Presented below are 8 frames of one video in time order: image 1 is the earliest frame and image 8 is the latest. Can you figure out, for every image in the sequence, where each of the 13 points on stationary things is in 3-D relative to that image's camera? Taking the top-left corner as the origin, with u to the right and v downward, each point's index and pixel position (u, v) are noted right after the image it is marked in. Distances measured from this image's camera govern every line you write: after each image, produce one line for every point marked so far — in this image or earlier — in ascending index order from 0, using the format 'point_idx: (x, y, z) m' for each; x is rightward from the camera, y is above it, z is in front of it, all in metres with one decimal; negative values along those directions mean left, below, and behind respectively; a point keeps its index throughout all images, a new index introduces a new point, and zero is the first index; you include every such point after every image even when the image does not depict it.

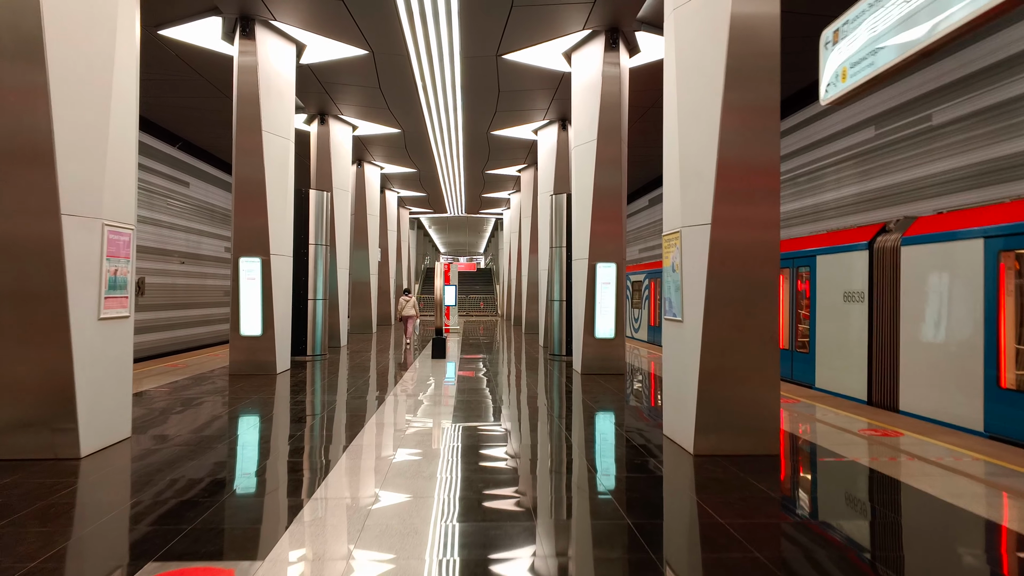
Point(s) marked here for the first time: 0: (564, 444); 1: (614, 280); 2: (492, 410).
0: (+0.5, -1.4, +5.7) m
1: (+1.5, +0.1, +9.0) m
2: (-0.2, -1.4, +7.5) m
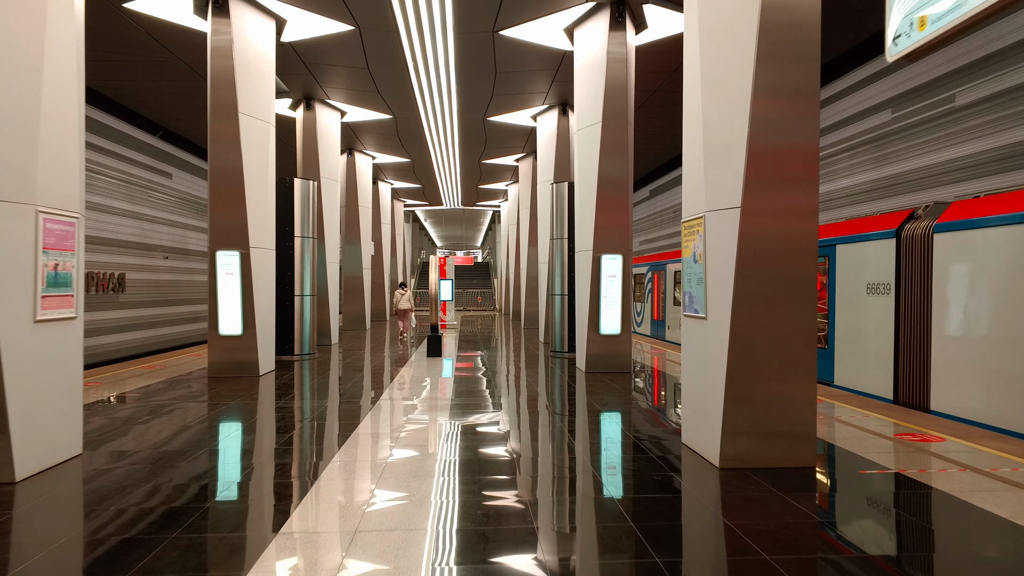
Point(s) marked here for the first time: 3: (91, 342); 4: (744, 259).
0: (+0.5, -1.4, +5.2) m
1: (+1.5, +0.2, +8.4) m
2: (-0.2, -1.4, +7.0) m
3: (-7.6, -1.0, +11.4) m
4: (+1.4, +0.2, +3.8) m
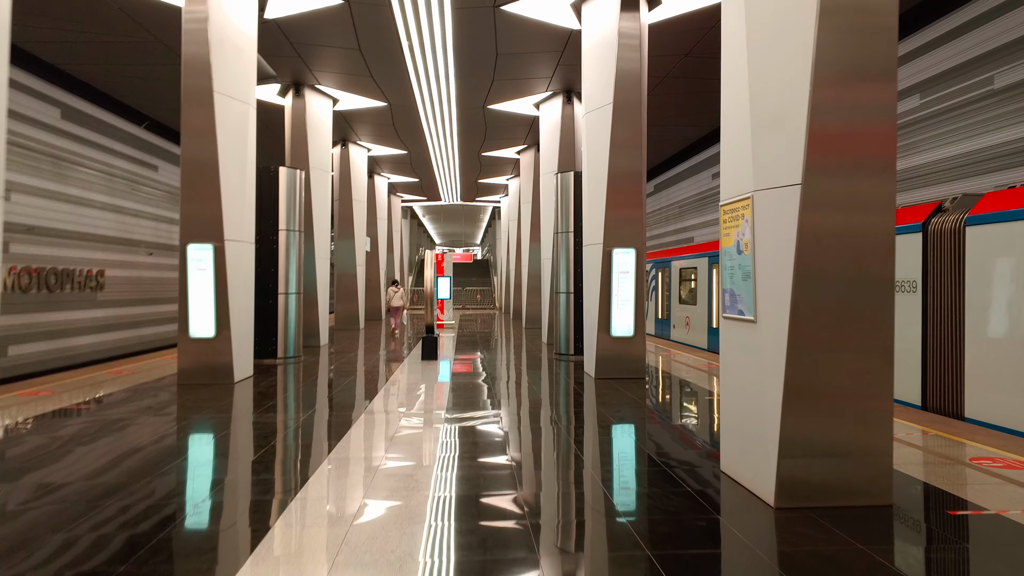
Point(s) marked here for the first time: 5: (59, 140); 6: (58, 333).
0: (+0.5, -1.3, +4.5) m
1: (+1.5, +0.2, +7.7) m
2: (-0.2, -1.3, +6.2) m
3: (-7.6, -0.9, +10.7) m
4: (+1.5, +0.2, +3.1) m
5: (-7.6, +2.5, +10.5) m
6: (-7.6, -0.7, +10.5) m
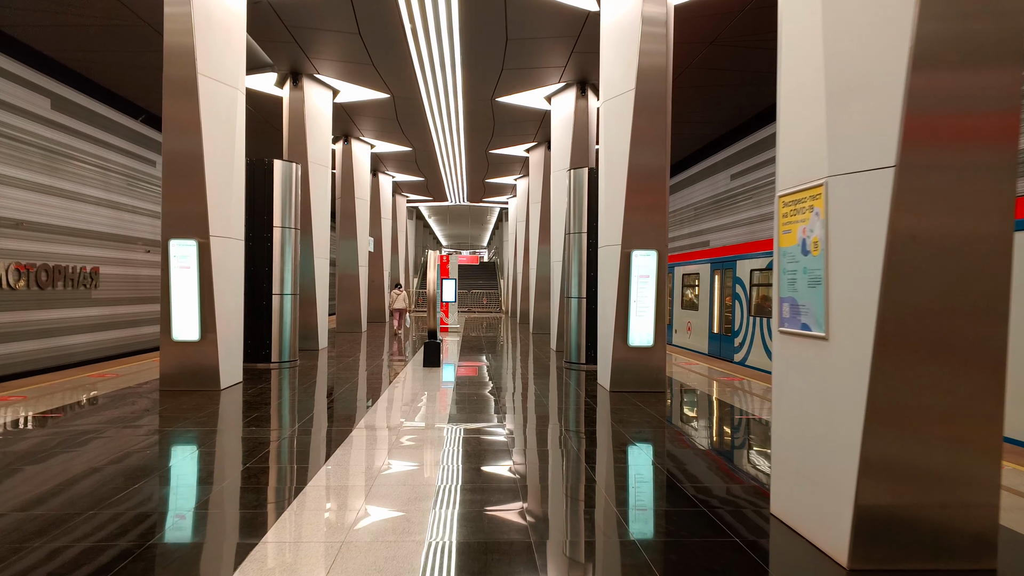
0: (+0.6, -1.4, +3.9) m
1: (+1.6, +0.2, +7.1) m
2: (-0.1, -1.4, +5.7) m
3: (-7.4, -0.9, +10.1) m
4: (+1.5, +0.2, +2.5) m
5: (-7.4, +2.5, +10.0) m
6: (-7.4, -0.7, +10.0) m
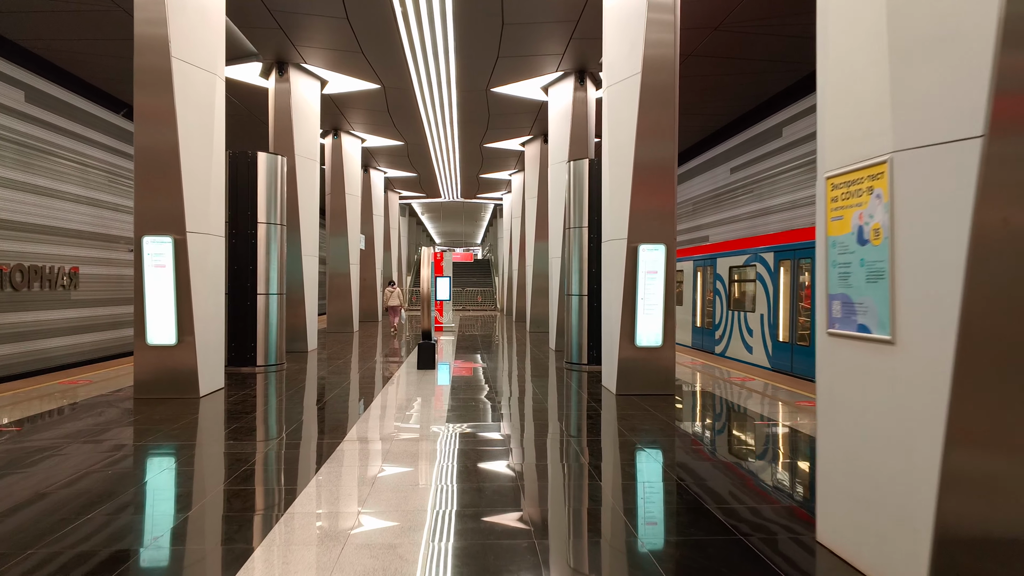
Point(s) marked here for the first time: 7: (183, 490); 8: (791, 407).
0: (+0.6, -1.3, +3.5) m
1: (+1.6, +0.2, +6.7) m
2: (-0.1, -1.4, +5.2) m
3: (-7.5, -0.9, +9.7) m
4: (+1.6, +0.2, +2.1) m
5: (-7.5, +2.5, +9.5) m
6: (-7.5, -0.7, +9.5) m
7: (-2.2, -1.3, +4.0) m
8: (+3.0, -1.3, +6.6) m
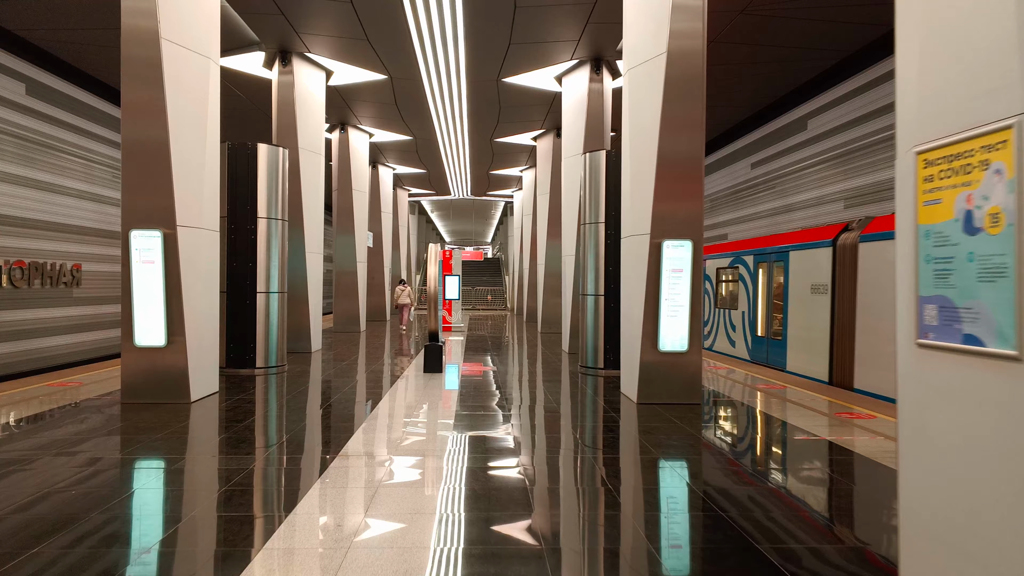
0: (+0.7, -1.3, +3.0) m
1: (+1.7, +0.2, +6.2) m
2: (0.0, -1.4, +4.8) m
3: (-7.3, -0.9, +9.3) m
4: (+1.6, +0.2, +1.6) m
5: (-7.3, +2.5, +9.1) m
6: (-7.3, -0.7, +9.2) m
7: (-2.1, -1.3, +3.6) m
8: (+3.2, -1.3, +6.1) m
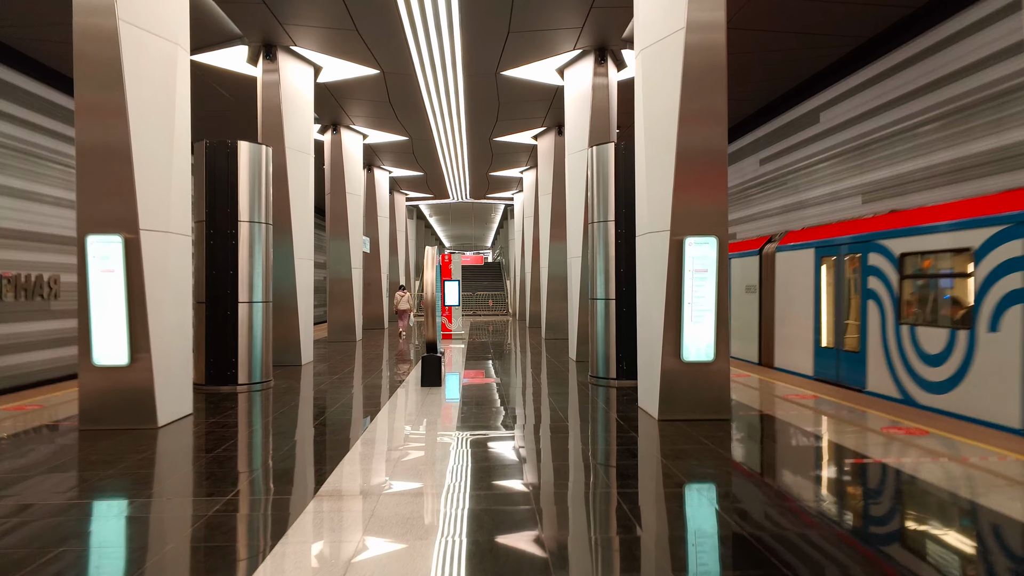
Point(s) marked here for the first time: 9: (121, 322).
0: (+0.7, -1.4, +2.4) m
1: (+1.8, +0.2, +5.6) m
2: (+0.1, -1.4, +4.2) m
3: (-7.2, -1.1, +8.7) m
4: (+1.7, +0.2, +1.0) m
5: (-7.3, +2.3, +8.6) m
6: (-7.2, -0.9, +8.6) m
7: (-2.0, -1.4, +3.0) m
8: (+3.2, -1.3, +5.5) m
9: (-3.2, -0.3, +5.1) m
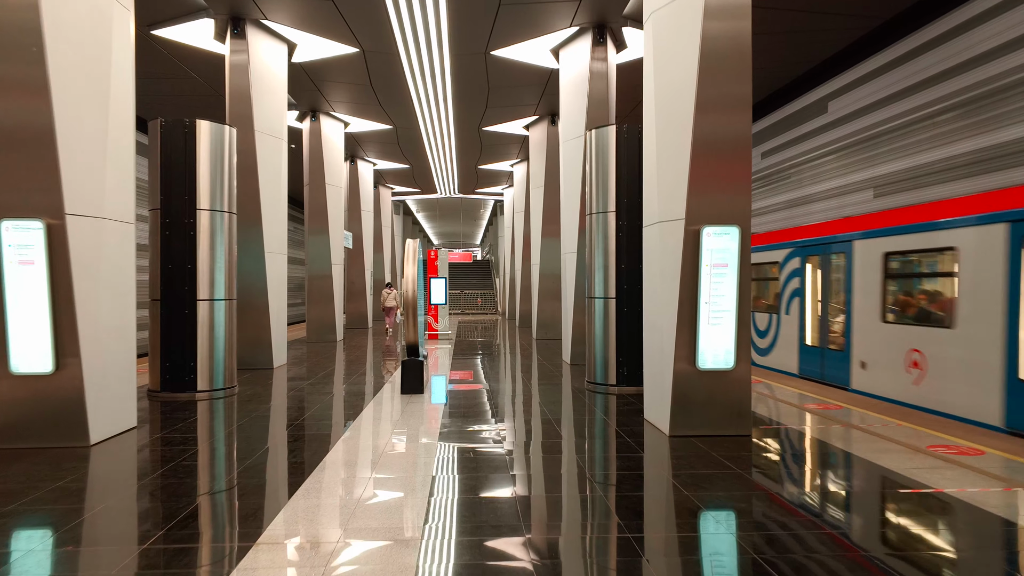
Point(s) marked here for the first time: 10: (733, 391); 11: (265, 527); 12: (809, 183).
0: (+0.7, -1.3, +1.7) m
1: (+1.7, +0.2, +4.9) m
2: (0.0, -1.4, +3.5) m
3: (-7.4, -1.0, +7.9) m
4: (+1.7, +0.2, +0.4) m
5: (-7.4, +2.4, +7.7) m
6: (-7.4, -0.8, +7.8) m
7: (-2.0, -1.3, +2.3) m
8: (+3.2, -1.3, +4.9) m
9: (-3.3, -0.2, +4.4) m
10: (+1.7, -0.9, +5.0) m
11: (-1.4, -1.4, +3.9) m
12: (+5.1, +1.8, +10.6) m
